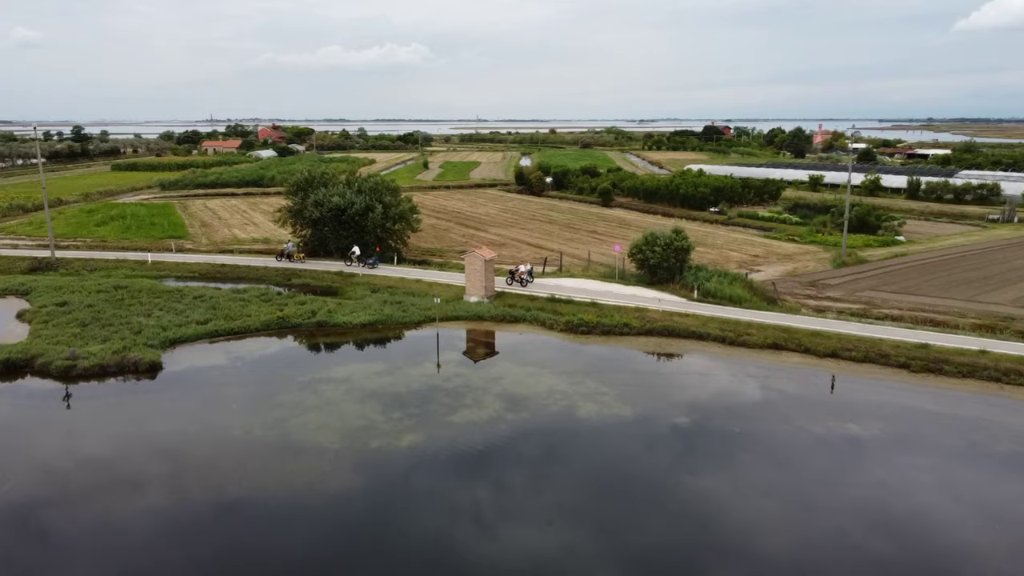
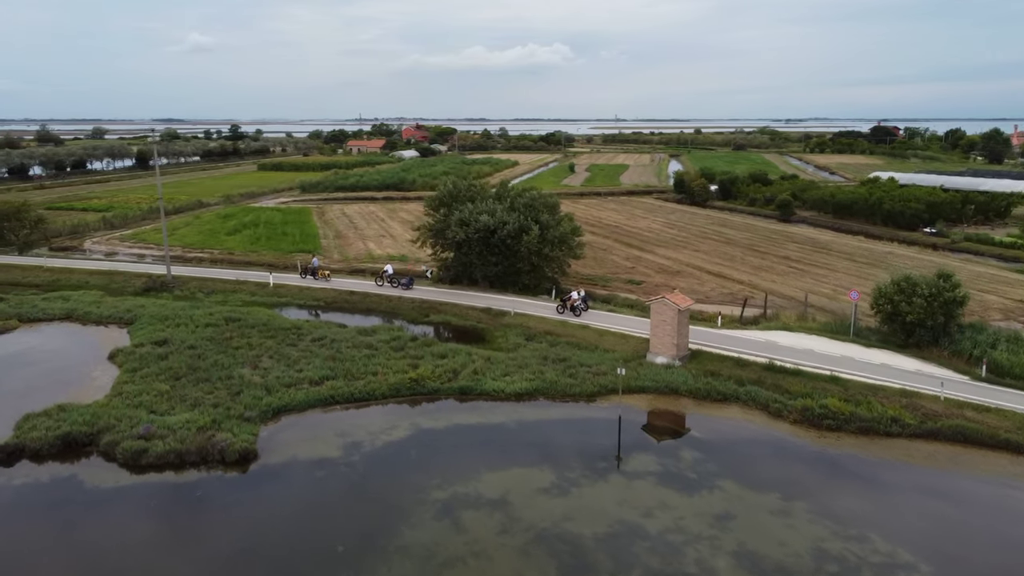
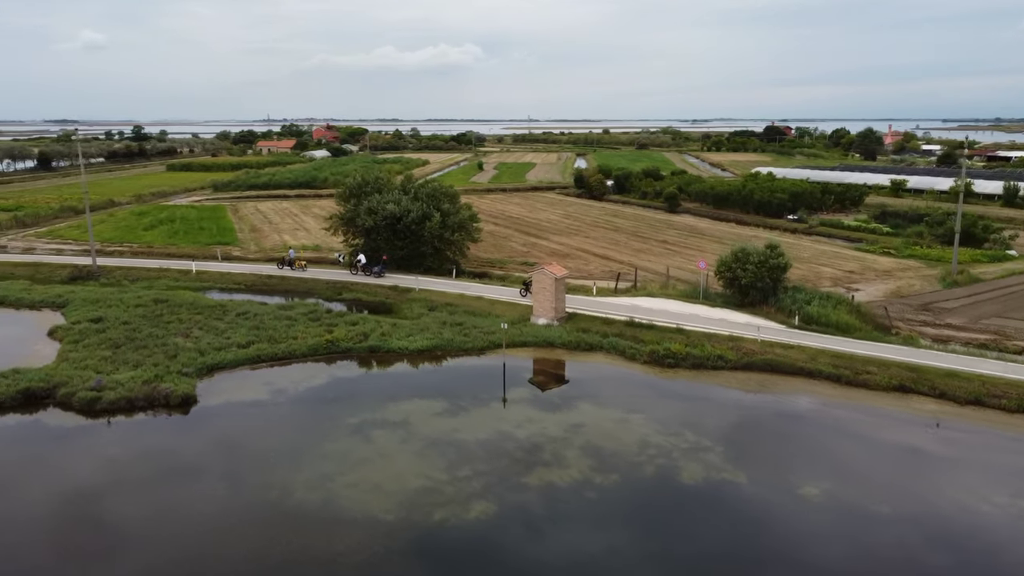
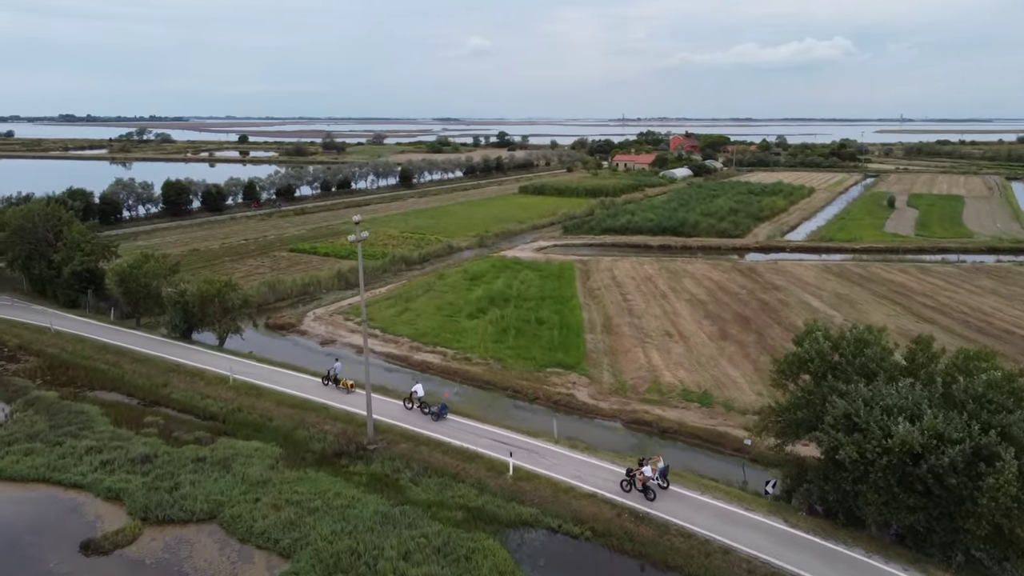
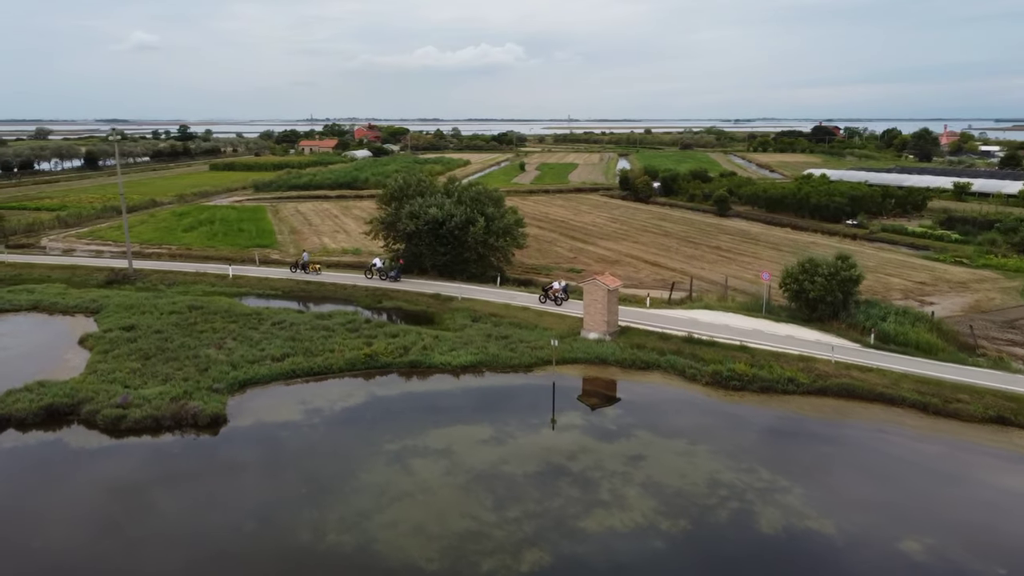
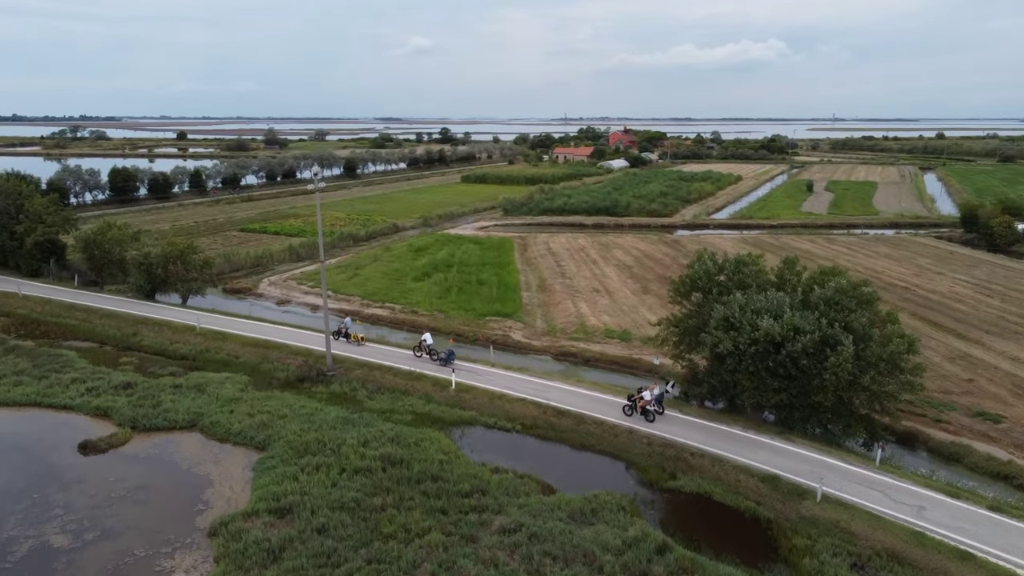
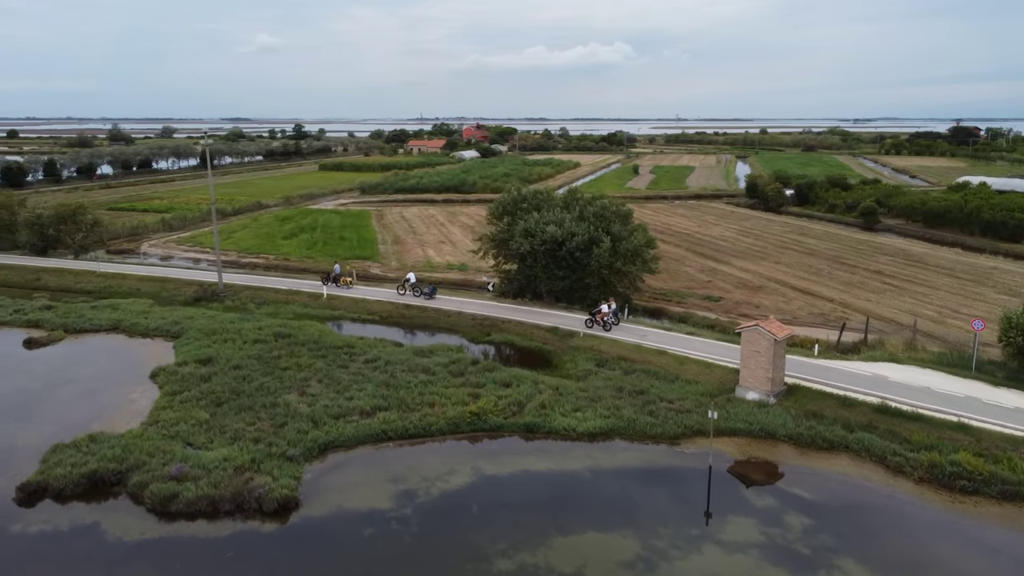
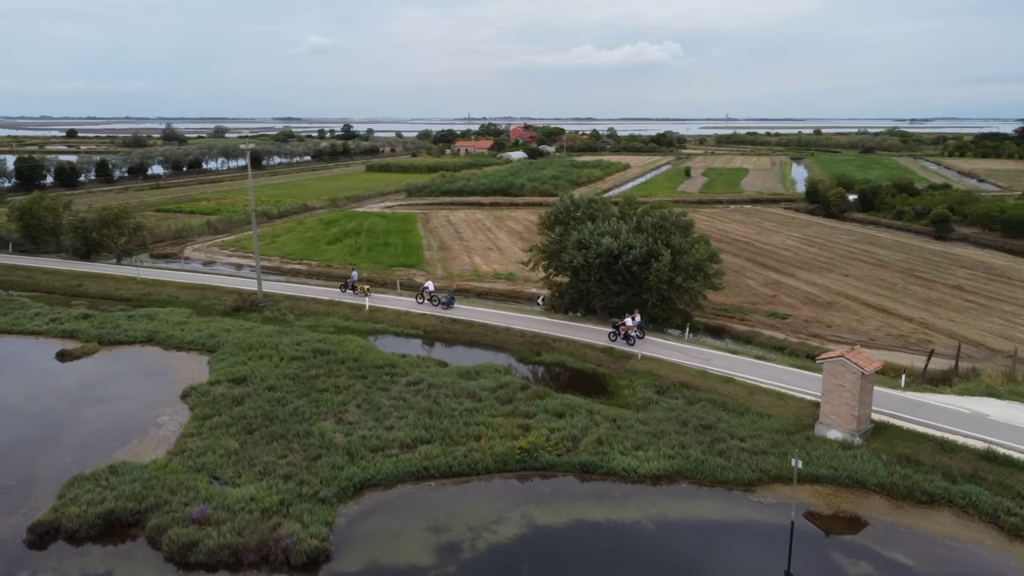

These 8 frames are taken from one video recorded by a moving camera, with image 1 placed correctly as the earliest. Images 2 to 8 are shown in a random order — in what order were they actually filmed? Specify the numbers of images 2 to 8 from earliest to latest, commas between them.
3, 5, 2, 7, 8, 6, 4
